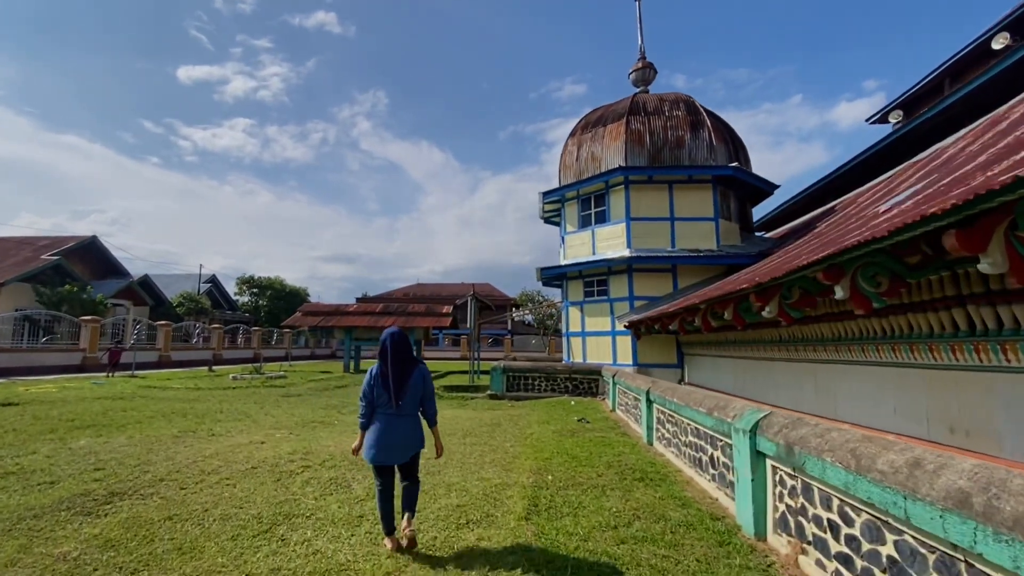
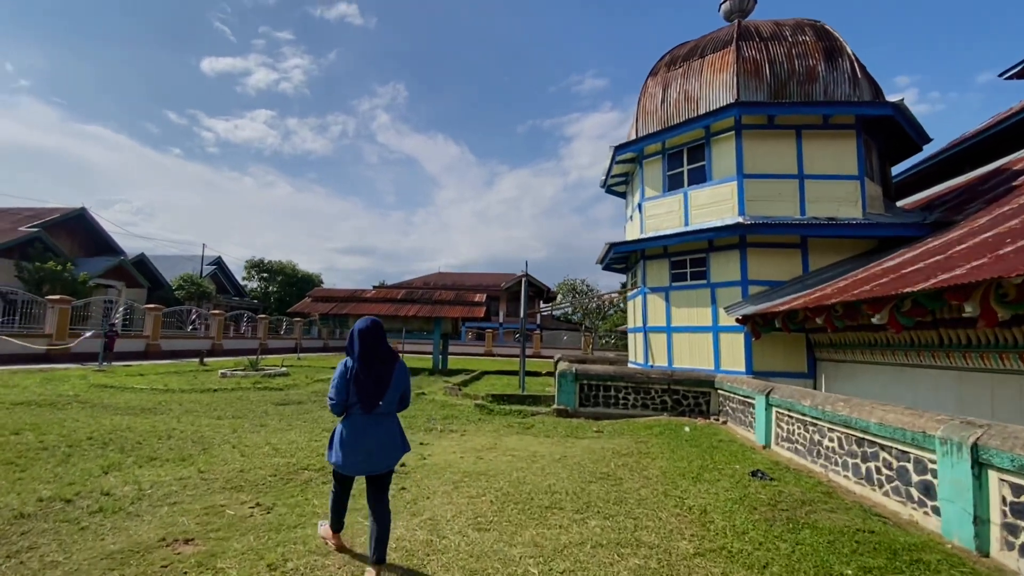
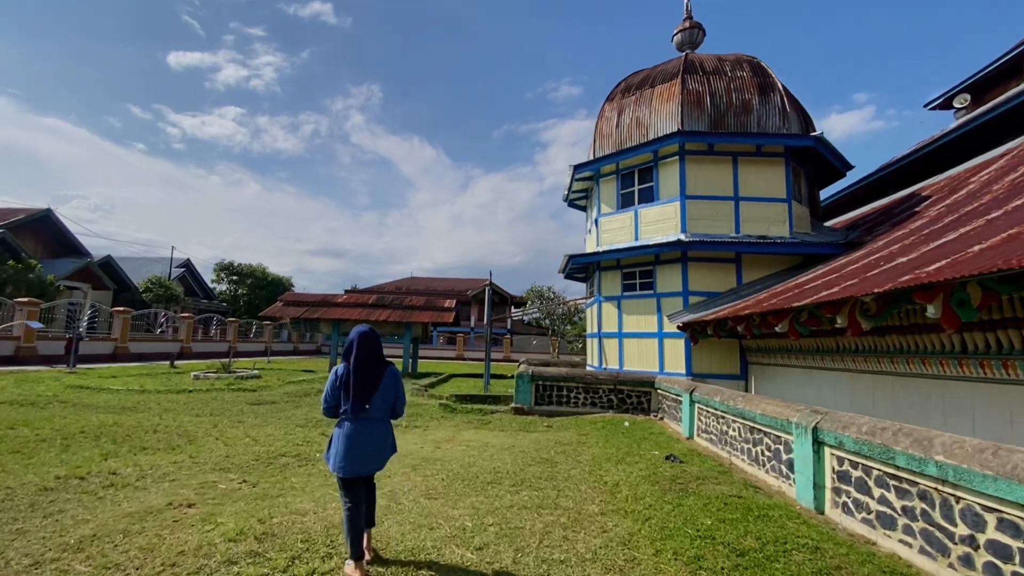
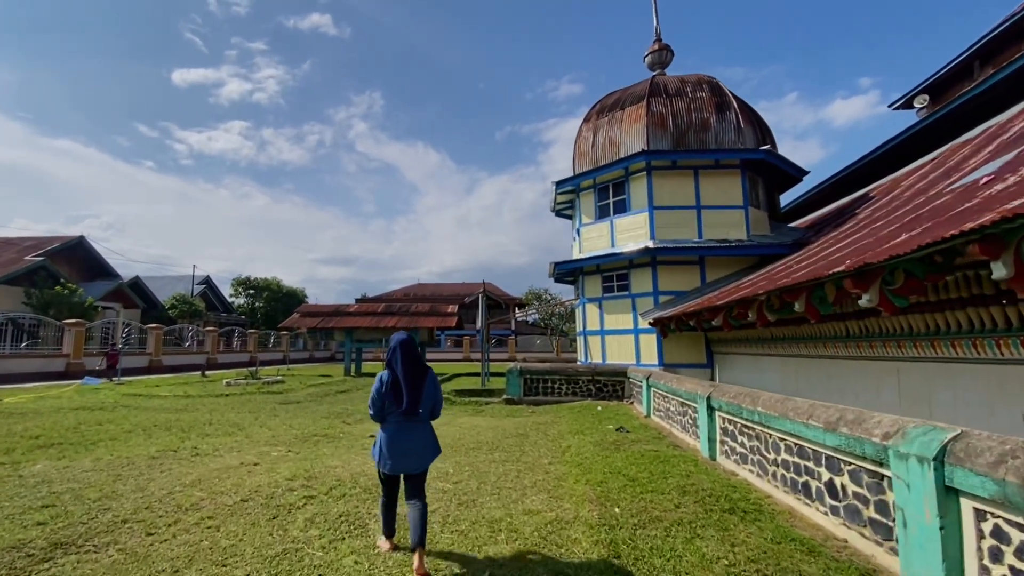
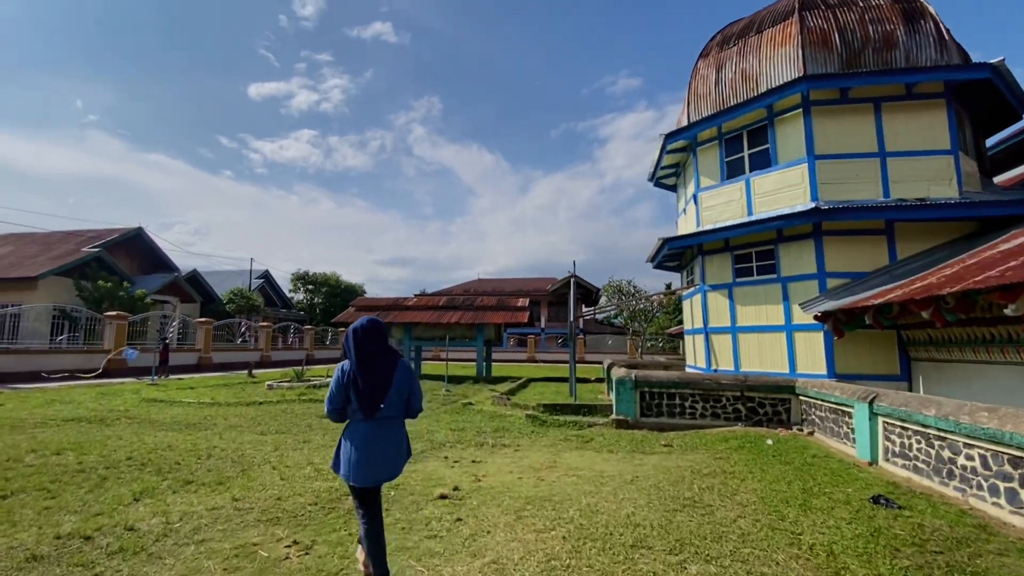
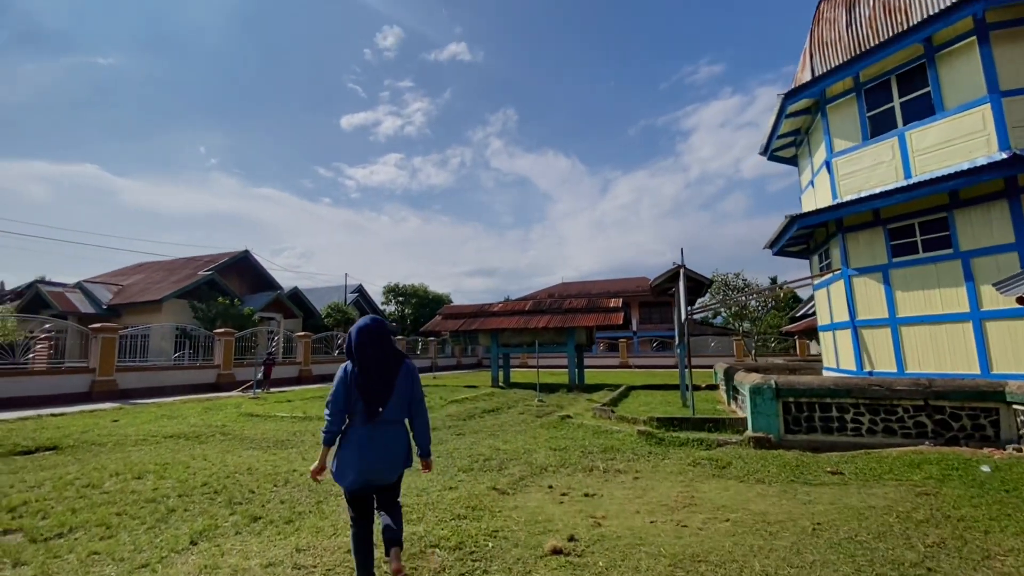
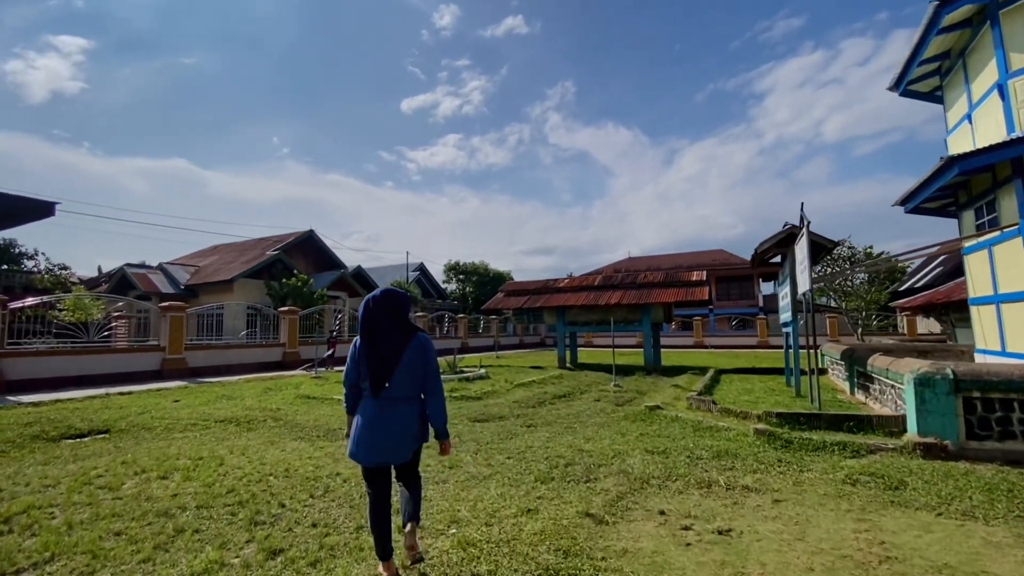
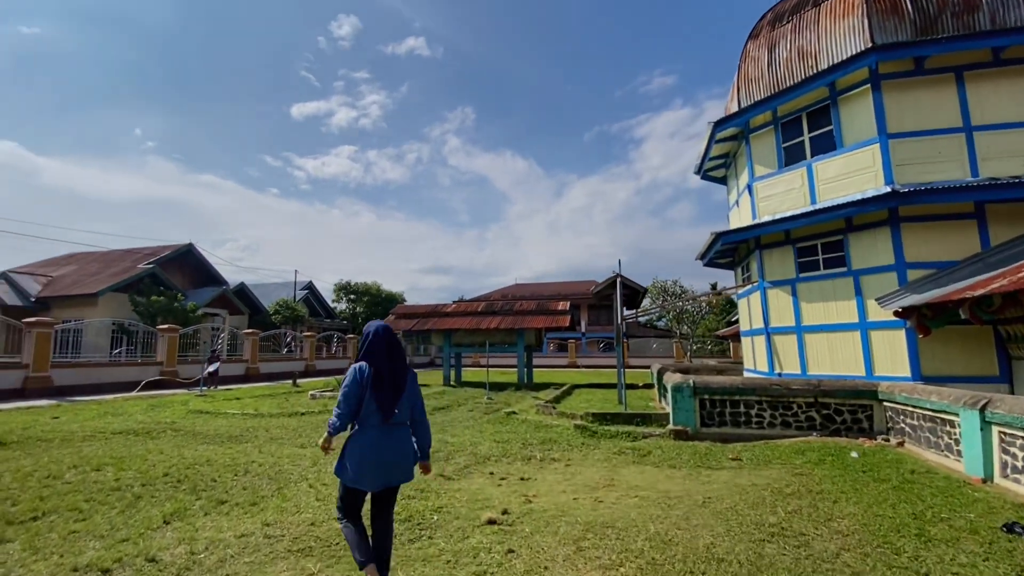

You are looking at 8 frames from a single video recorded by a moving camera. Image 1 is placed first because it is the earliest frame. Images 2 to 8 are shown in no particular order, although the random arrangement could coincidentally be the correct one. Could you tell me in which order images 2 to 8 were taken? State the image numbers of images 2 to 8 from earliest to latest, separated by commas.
4, 3, 2, 5, 8, 6, 7
